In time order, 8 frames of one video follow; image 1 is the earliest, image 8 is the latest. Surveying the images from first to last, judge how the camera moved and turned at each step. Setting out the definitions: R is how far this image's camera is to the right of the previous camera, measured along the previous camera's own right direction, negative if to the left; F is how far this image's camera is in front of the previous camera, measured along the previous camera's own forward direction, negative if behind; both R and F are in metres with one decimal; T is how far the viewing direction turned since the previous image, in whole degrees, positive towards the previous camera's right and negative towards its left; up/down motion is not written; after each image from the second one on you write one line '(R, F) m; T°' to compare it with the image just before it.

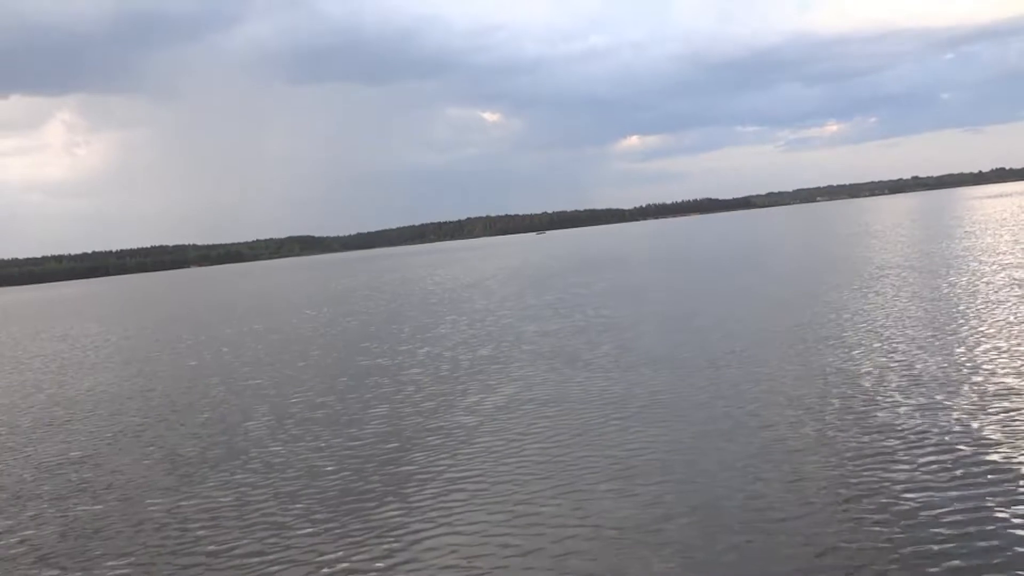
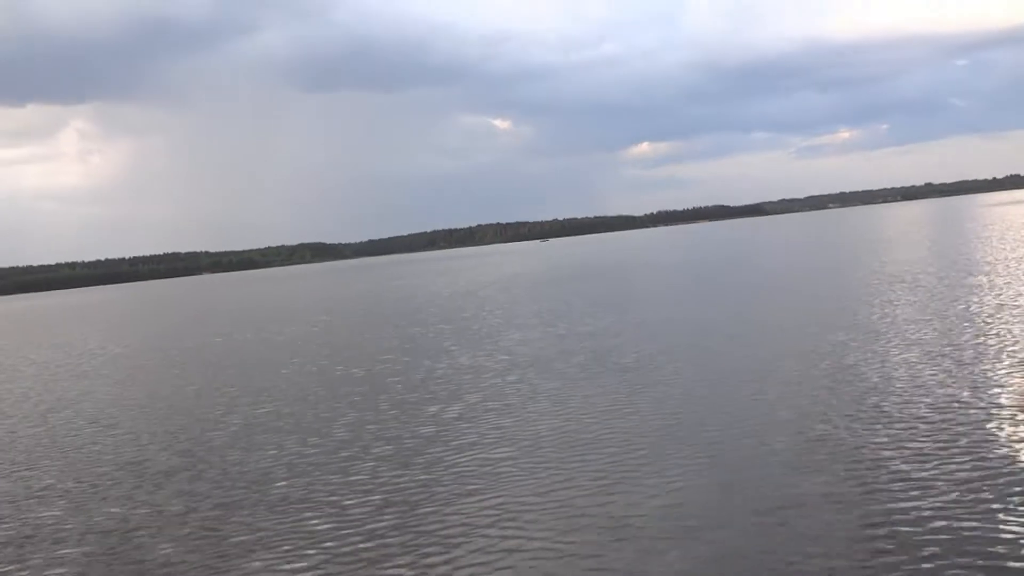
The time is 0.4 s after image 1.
(-2.8, -0.8) m; -1°
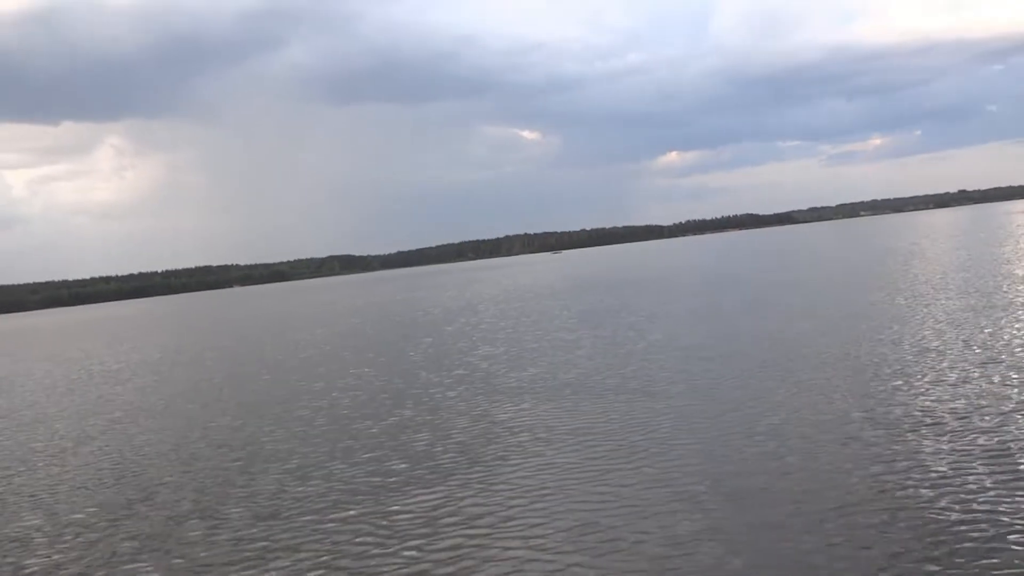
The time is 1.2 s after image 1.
(+1.8, -0.7) m; -2°
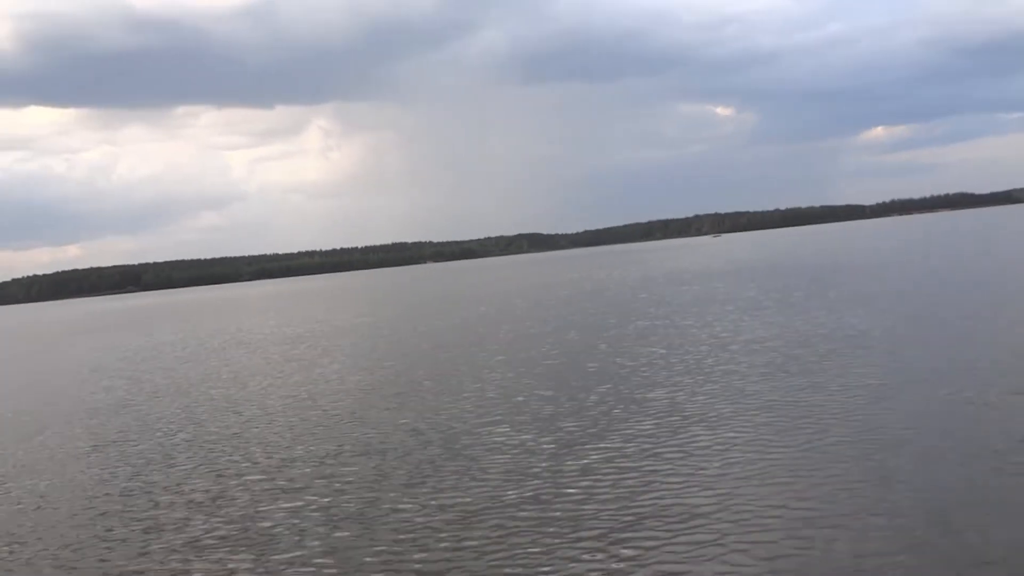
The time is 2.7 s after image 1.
(+3.3, -1.0) m; -11°
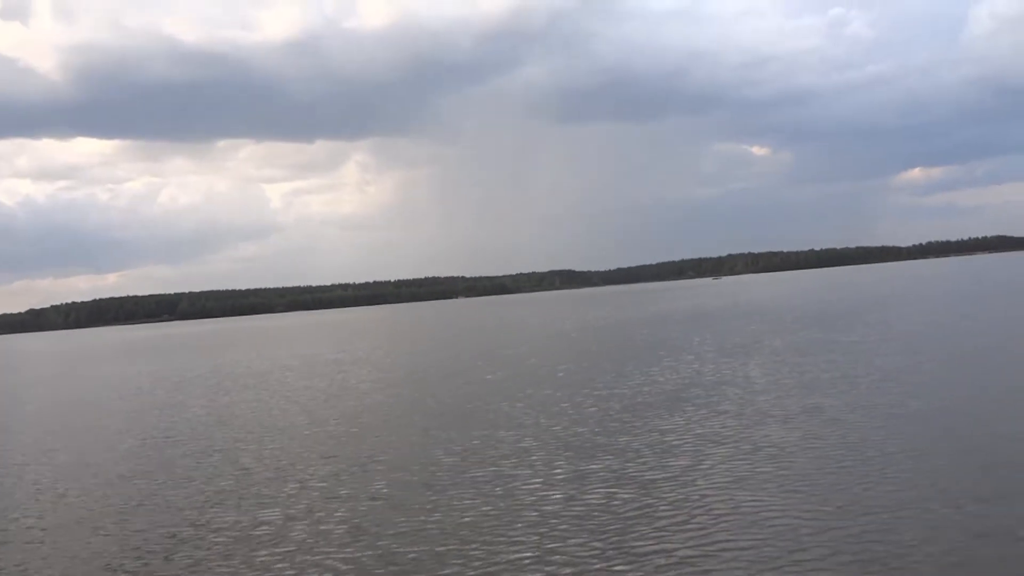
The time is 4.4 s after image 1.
(+3.1, -1.4) m; -2°
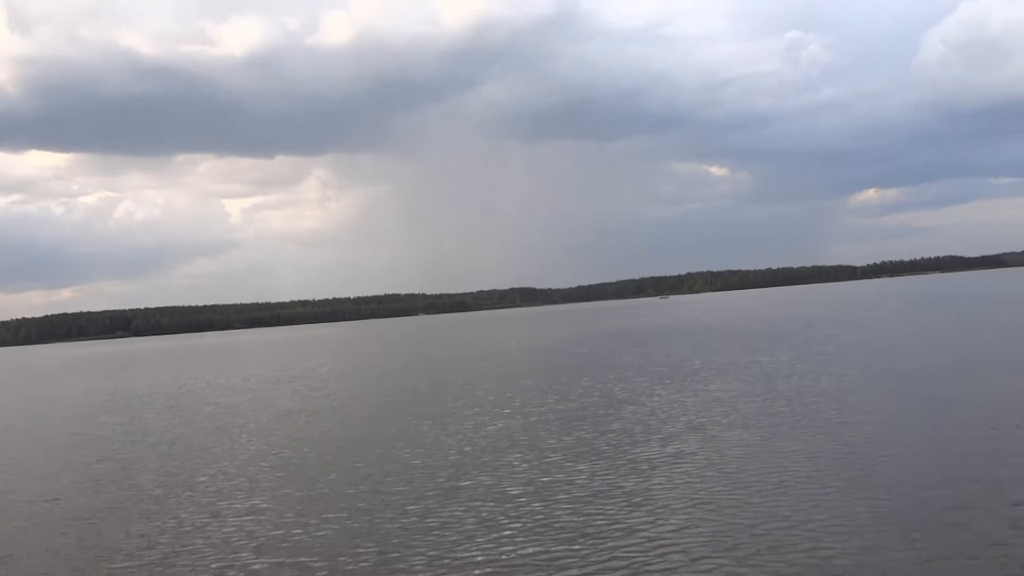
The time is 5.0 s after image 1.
(+1.0, -0.5) m; +2°
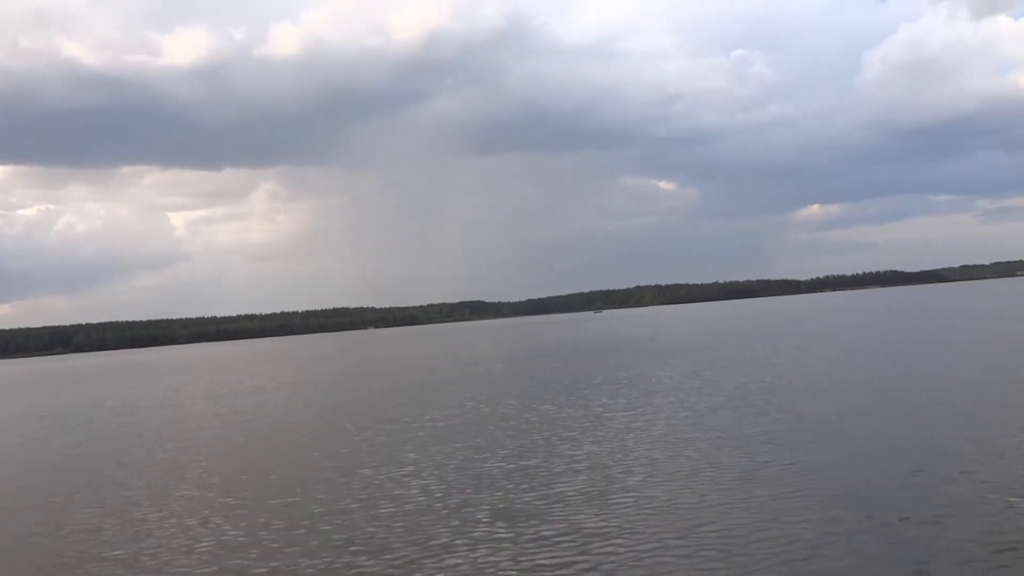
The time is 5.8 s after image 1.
(+1.4, -0.6) m; +3°
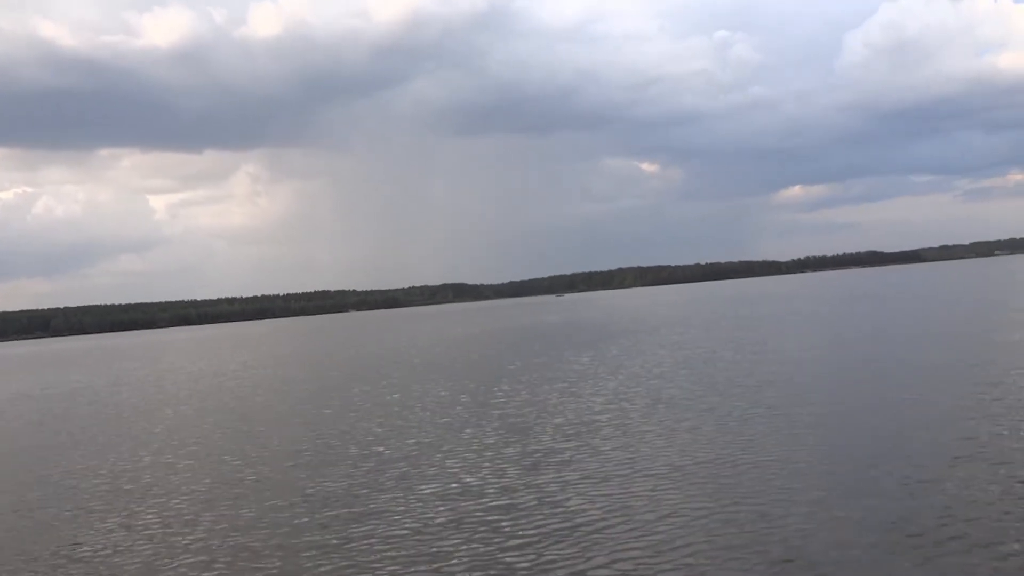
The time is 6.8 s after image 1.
(+1.9, -0.6) m; +1°
